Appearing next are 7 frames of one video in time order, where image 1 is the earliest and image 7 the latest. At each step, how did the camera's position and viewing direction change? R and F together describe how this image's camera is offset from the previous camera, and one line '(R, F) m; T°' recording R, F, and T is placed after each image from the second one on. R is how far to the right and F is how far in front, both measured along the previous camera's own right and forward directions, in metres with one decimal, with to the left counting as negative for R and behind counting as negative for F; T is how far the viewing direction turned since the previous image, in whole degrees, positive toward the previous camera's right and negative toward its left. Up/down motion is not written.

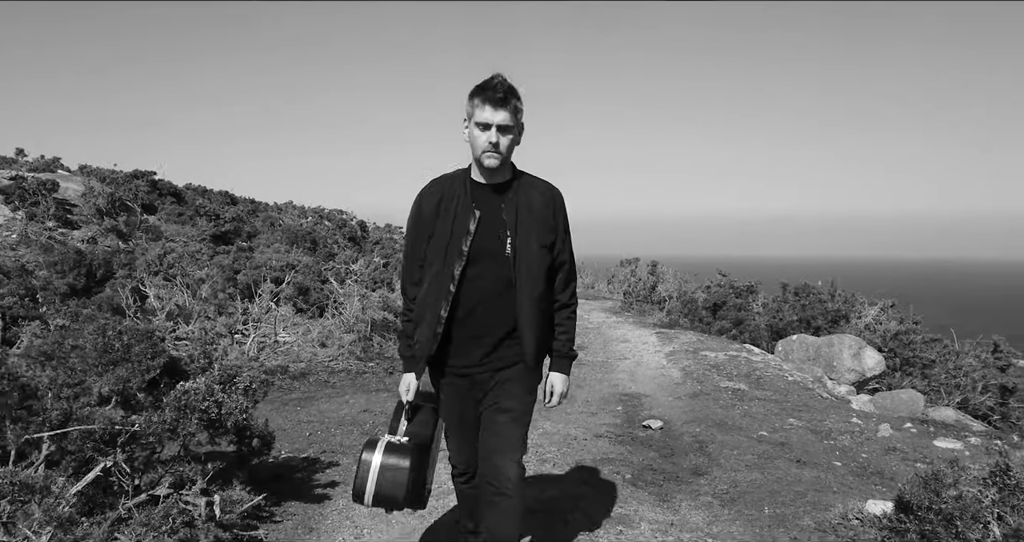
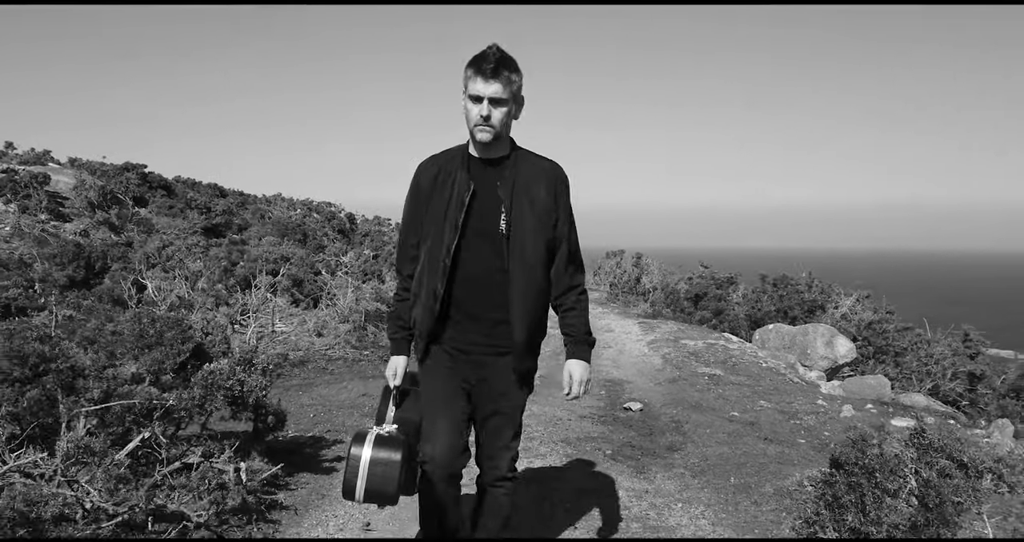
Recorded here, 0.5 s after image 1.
(0.0, -0.5) m; +1°
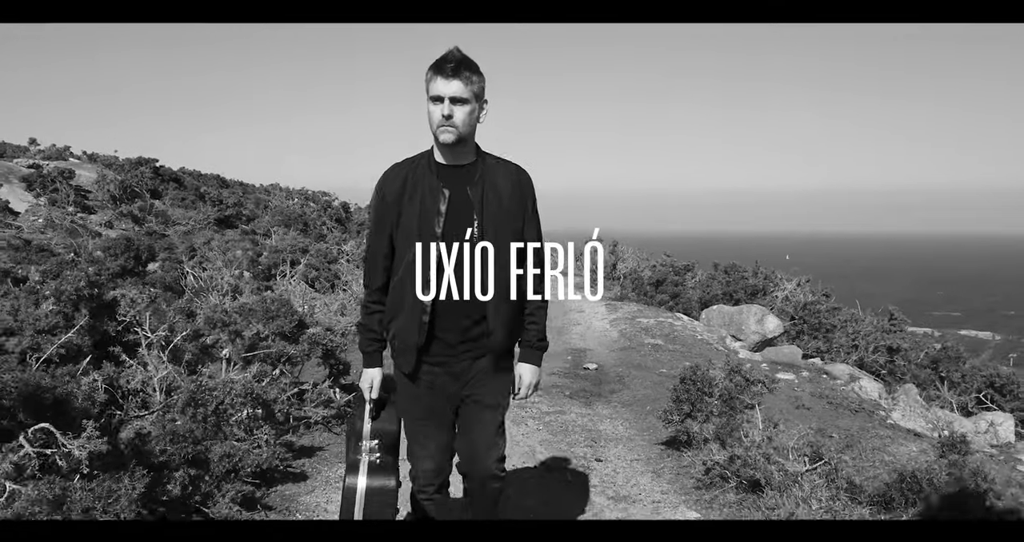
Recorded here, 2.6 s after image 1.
(0.0, -2.9) m; +1°
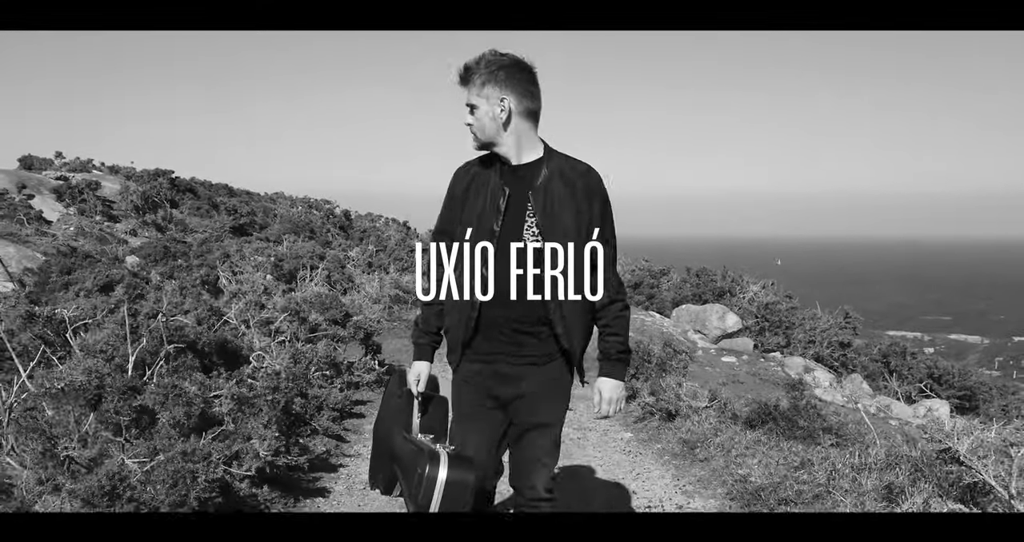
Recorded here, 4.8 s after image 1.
(0.0, -2.5) m; +1°
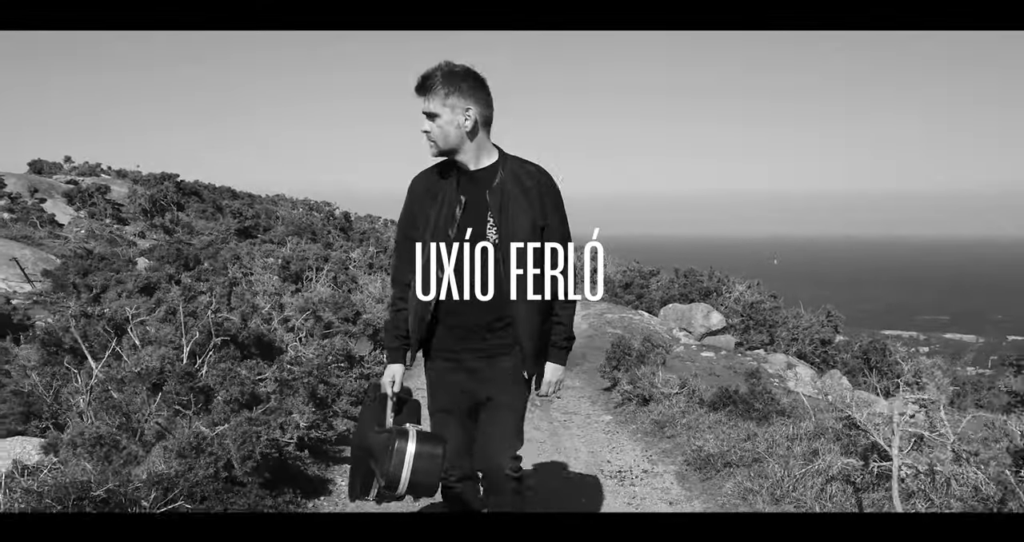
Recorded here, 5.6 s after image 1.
(0.0, -1.1) m; 0°
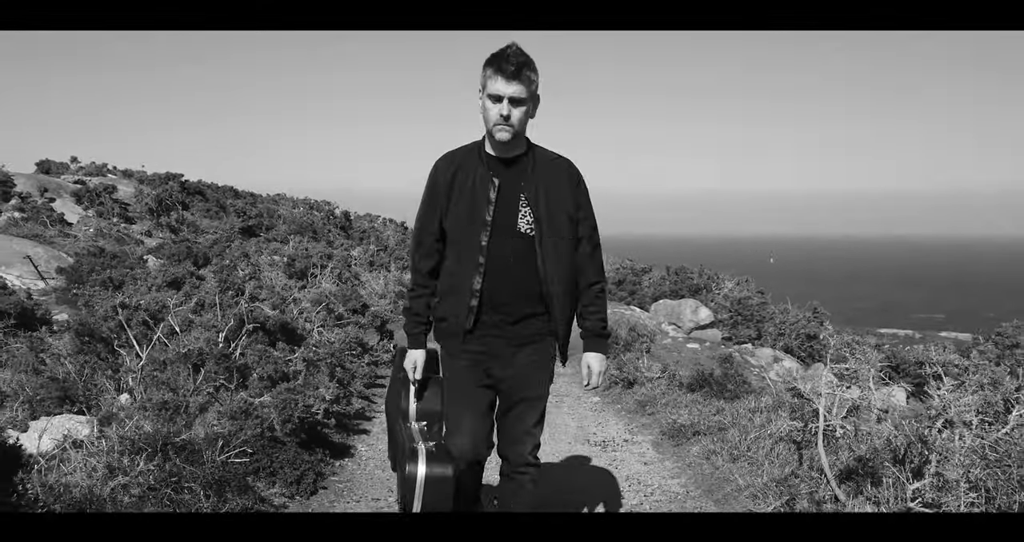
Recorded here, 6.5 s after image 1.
(0.0, -0.9) m; 0°
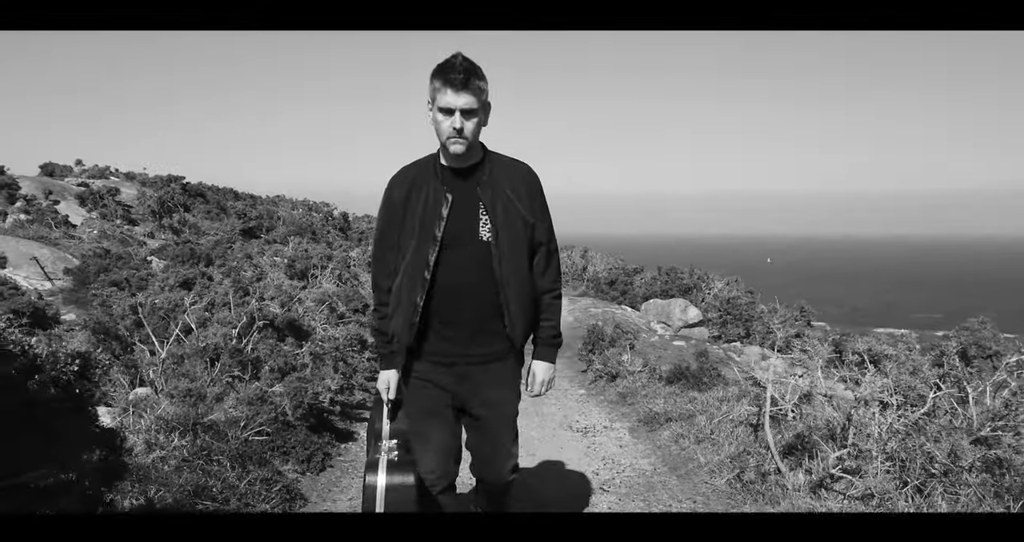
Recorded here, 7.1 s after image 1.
(+0.1, -0.7) m; 0°
